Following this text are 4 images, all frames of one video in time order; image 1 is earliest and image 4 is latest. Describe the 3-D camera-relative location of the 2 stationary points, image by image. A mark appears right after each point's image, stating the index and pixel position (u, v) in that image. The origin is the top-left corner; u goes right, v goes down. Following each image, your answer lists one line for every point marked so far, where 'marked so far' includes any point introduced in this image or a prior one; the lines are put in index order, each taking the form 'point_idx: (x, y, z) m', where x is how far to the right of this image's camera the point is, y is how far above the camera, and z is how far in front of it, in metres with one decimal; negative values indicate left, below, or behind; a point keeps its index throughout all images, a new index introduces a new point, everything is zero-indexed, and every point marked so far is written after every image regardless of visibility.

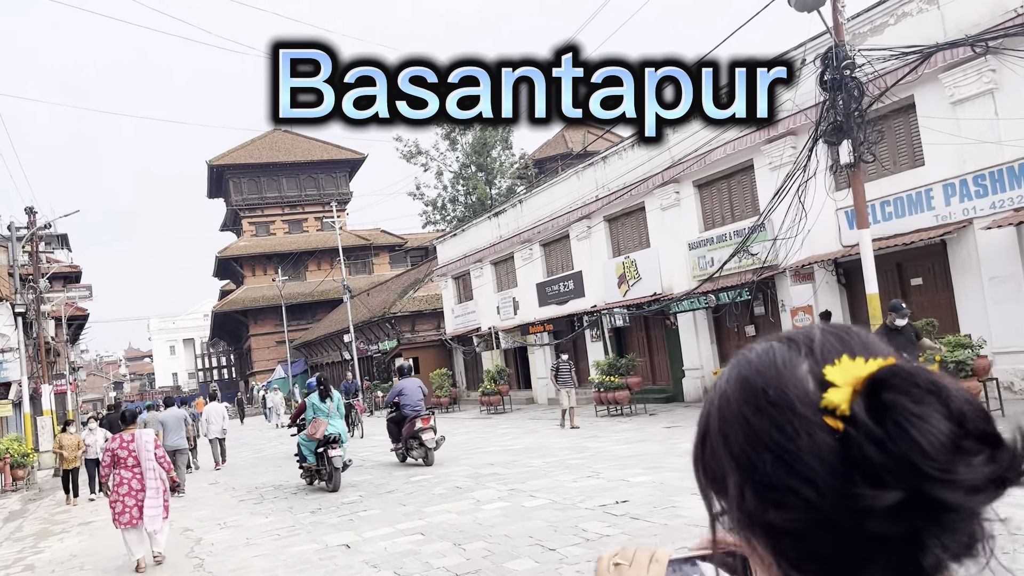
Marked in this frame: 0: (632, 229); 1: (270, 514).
0: (+2.8, +1.4, +19.7) m
1: (-2.7, -2.6, +9.5) m
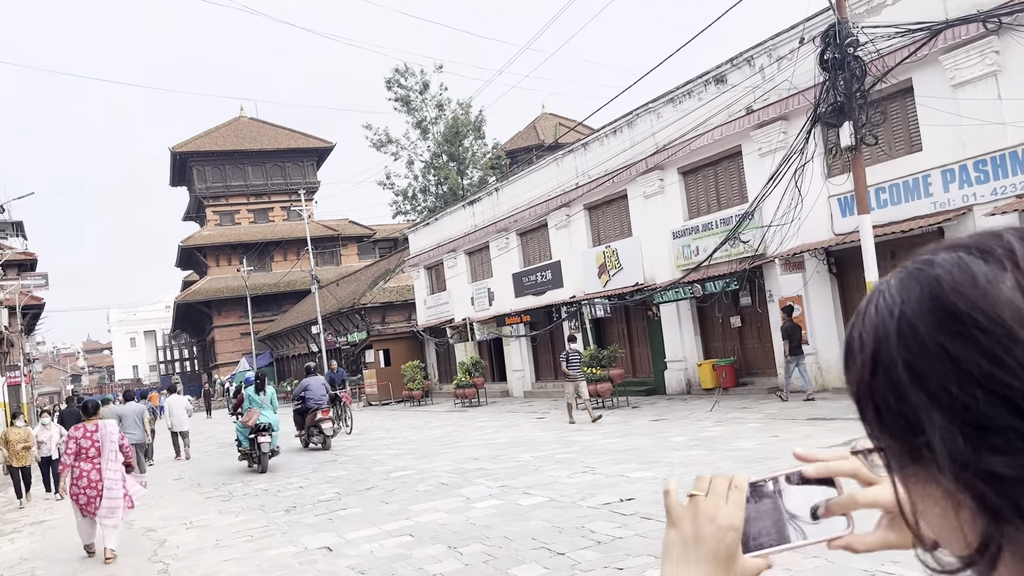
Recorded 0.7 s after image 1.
0: (+2.3, +1.6, +19.2) m
1: (-2.9, -2.4, +8.8) m
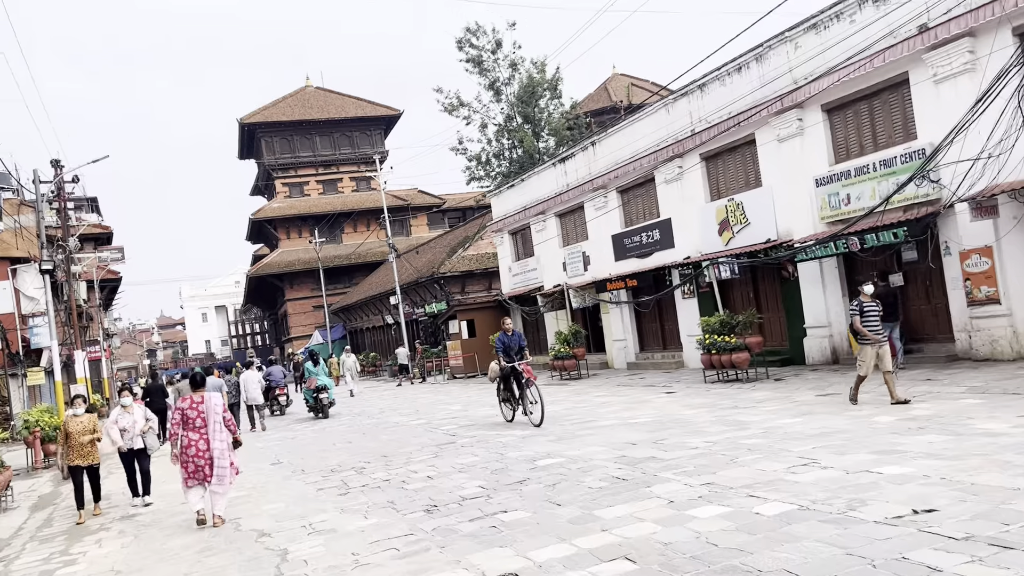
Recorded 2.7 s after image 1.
0: (+4.6, +2.5, +17.1) m
1: (-1.3, -1.9, +7.2) m
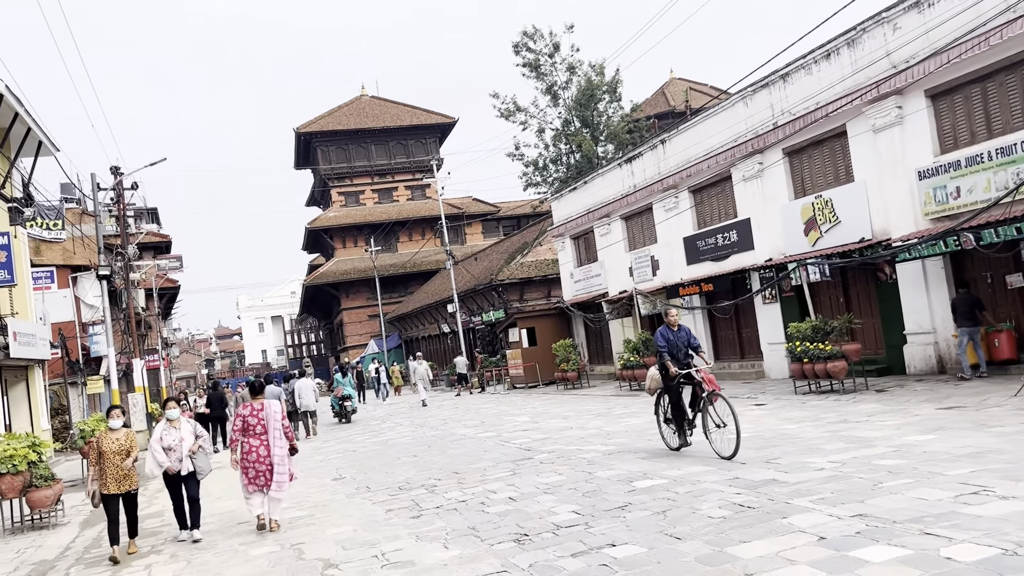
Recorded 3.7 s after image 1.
0: (+5.9, +2.4, +15.9) m
1: (-0.5, -1.9, +6.3) m
